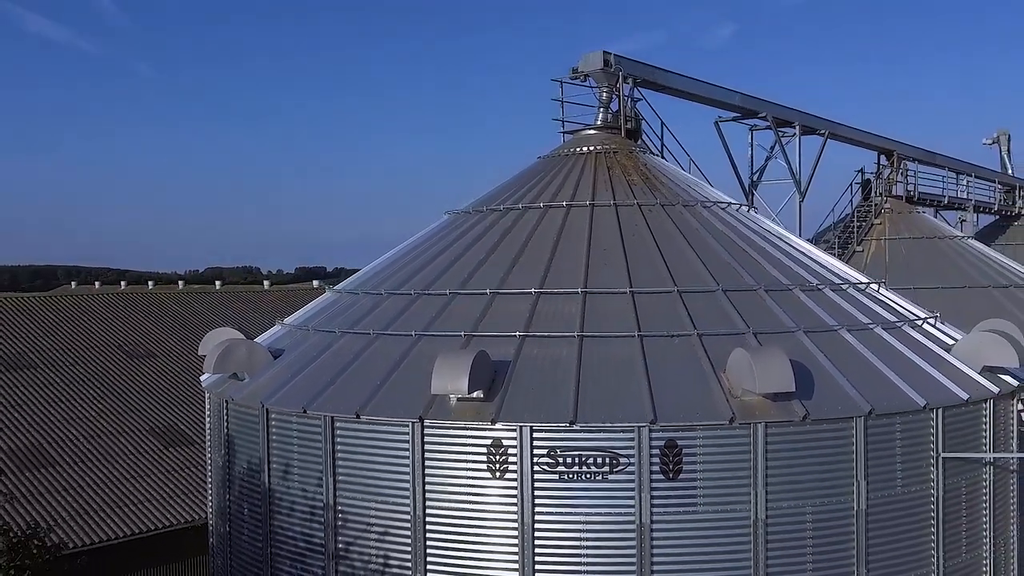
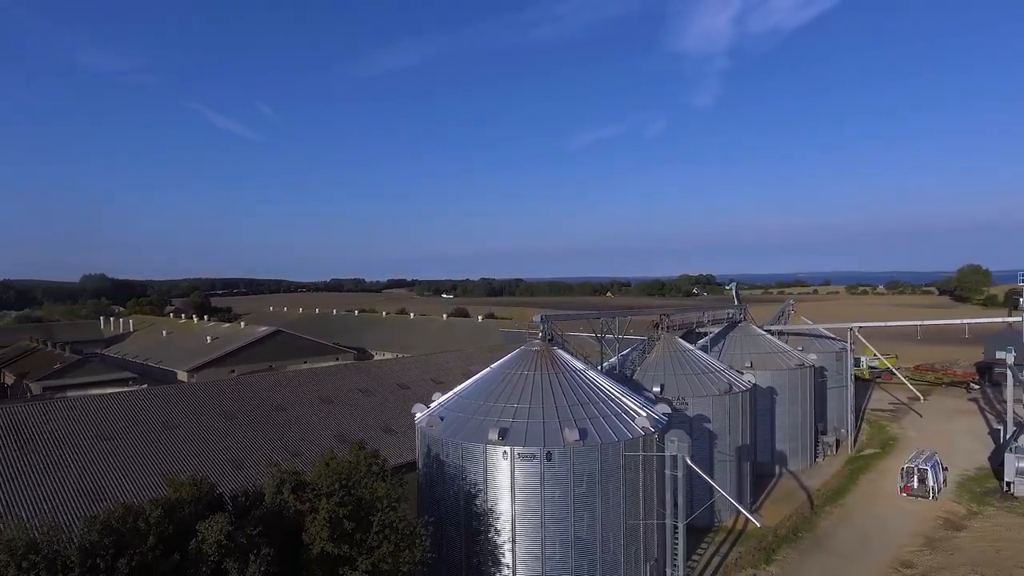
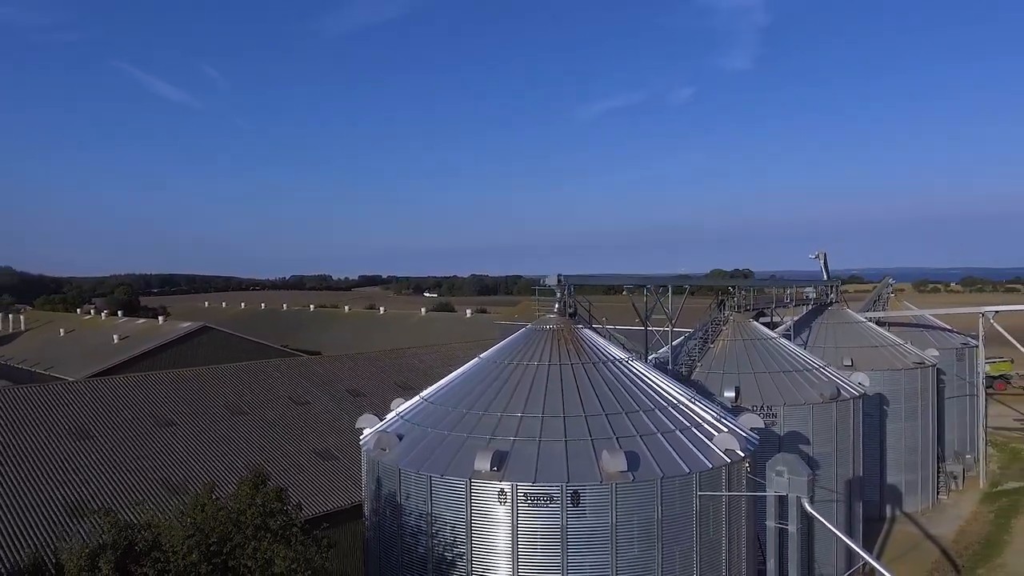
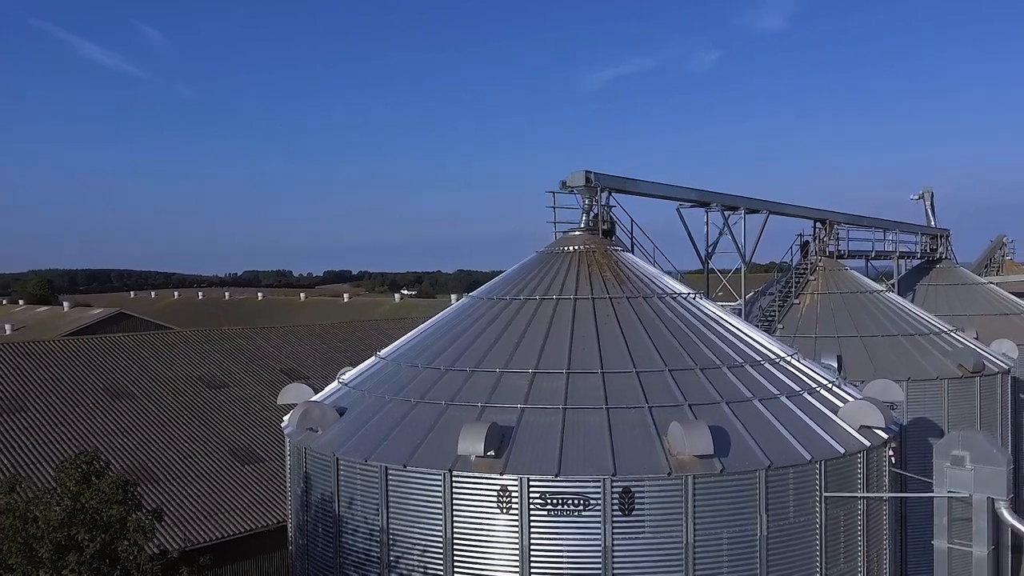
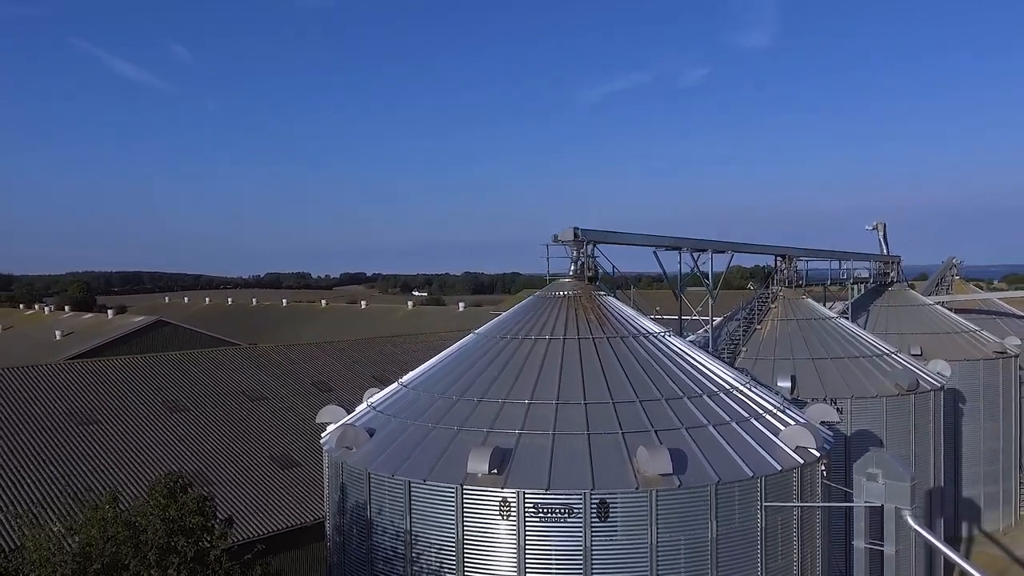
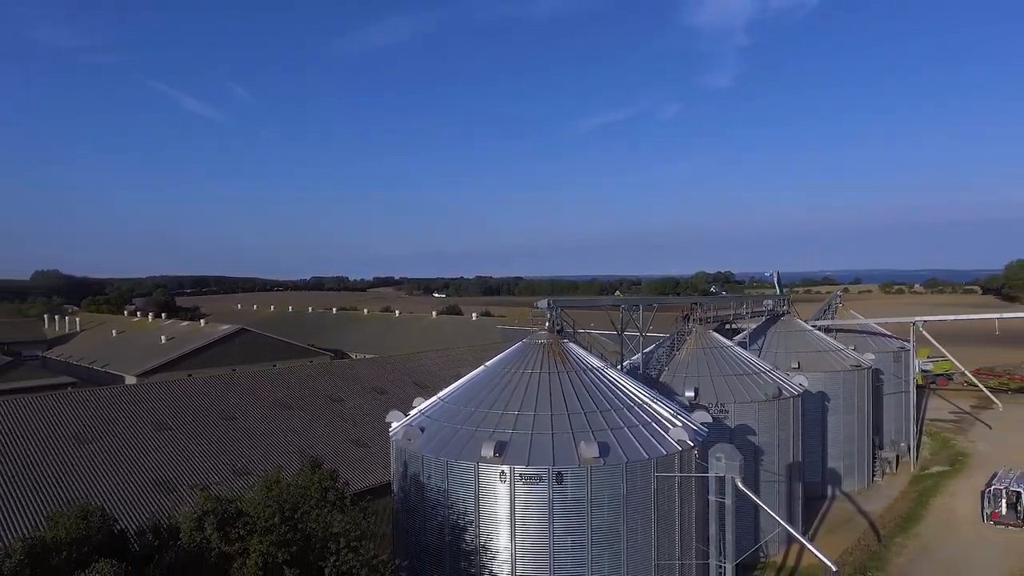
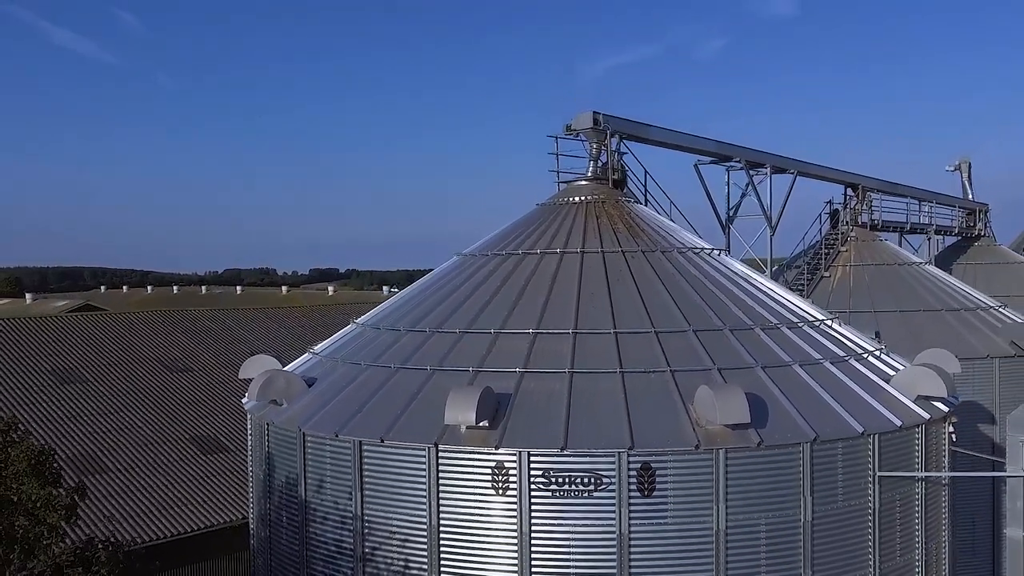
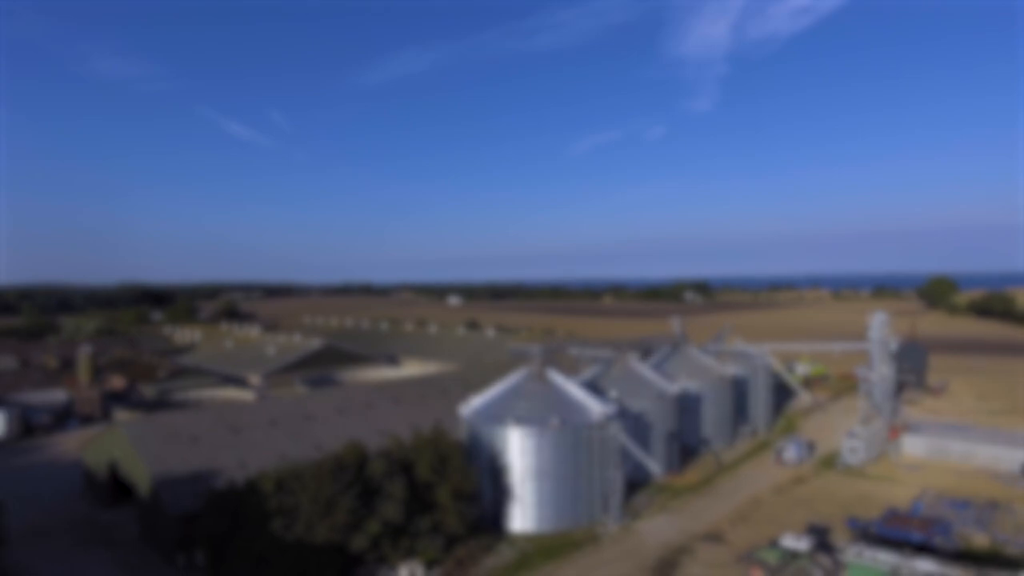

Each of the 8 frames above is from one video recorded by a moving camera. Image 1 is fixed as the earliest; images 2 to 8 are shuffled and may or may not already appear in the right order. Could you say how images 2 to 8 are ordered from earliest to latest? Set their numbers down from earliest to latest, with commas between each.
7, 4, 5, 3, 6, 2, 8
